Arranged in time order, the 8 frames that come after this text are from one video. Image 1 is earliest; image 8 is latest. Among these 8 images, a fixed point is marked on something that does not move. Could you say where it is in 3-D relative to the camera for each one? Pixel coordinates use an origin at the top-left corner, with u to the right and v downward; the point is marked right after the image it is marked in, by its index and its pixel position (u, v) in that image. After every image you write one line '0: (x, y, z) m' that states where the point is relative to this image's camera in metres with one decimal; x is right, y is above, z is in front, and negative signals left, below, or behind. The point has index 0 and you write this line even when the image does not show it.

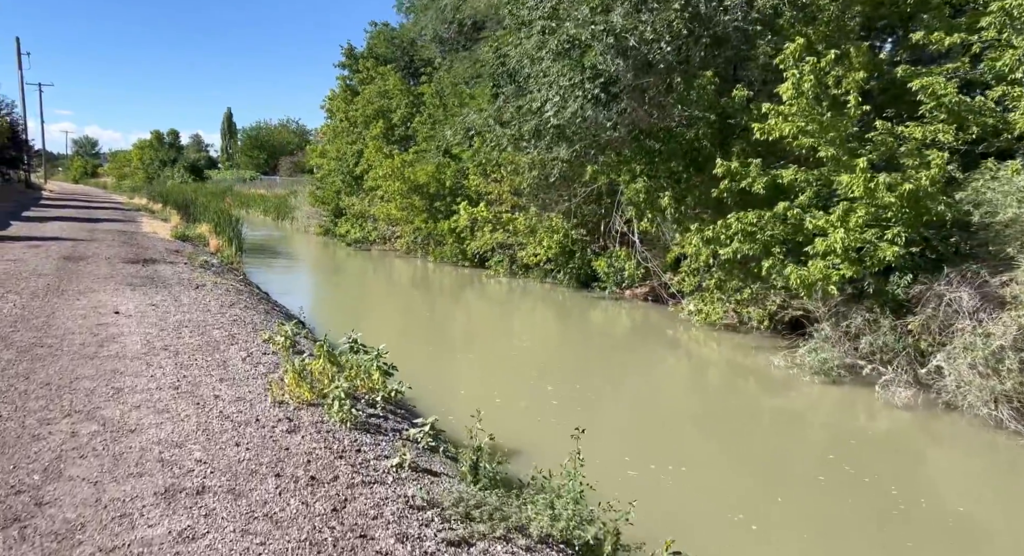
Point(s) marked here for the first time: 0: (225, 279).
0: (-4.5, 0.0, +11.6) m
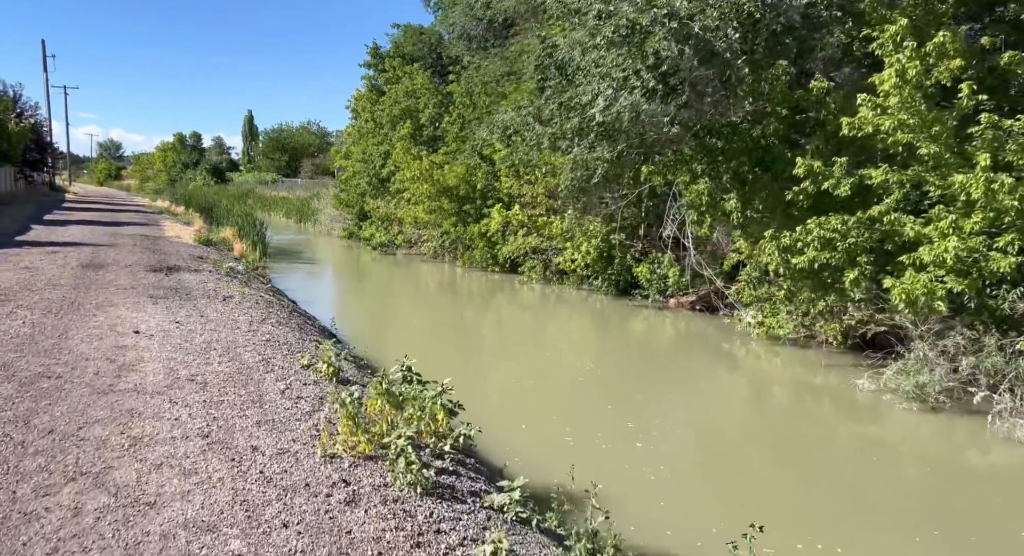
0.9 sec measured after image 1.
0: (-3.8, -0.2, +10.8) m
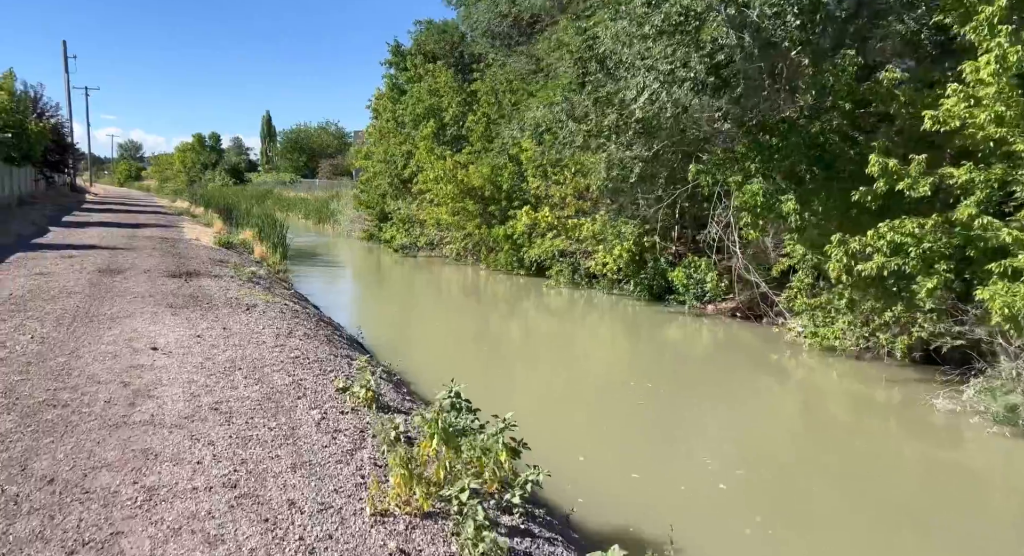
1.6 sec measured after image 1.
0: (-3.2, -0.3, +10.2) m
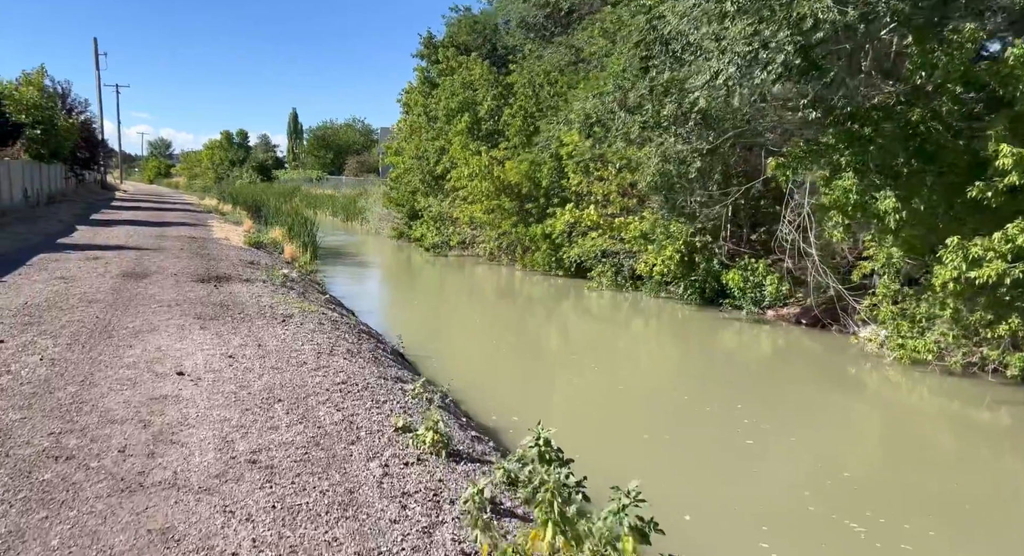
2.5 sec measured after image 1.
0: (-2.5, -0.3, +9.4) m
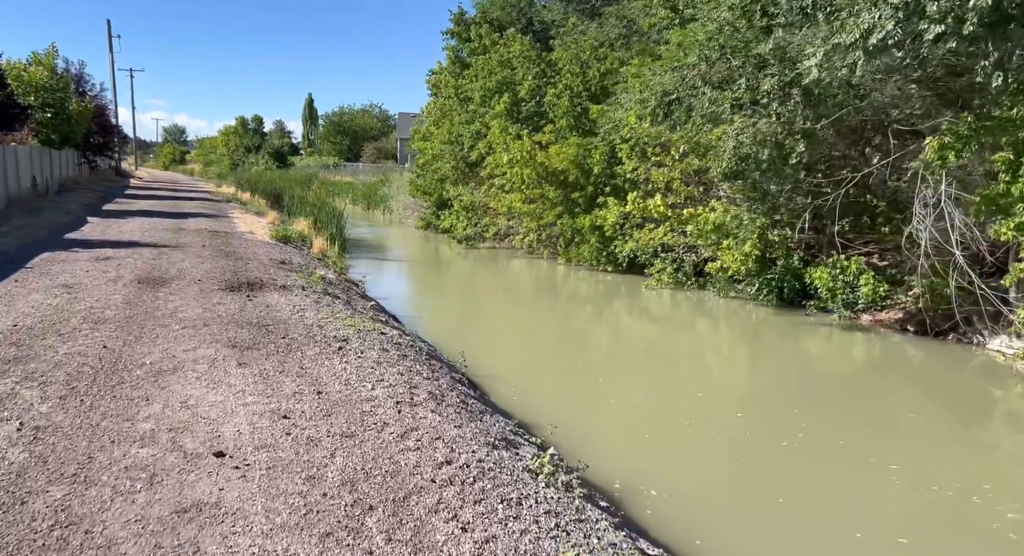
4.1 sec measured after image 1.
0: (-1.5, -0.4, +7.8) m
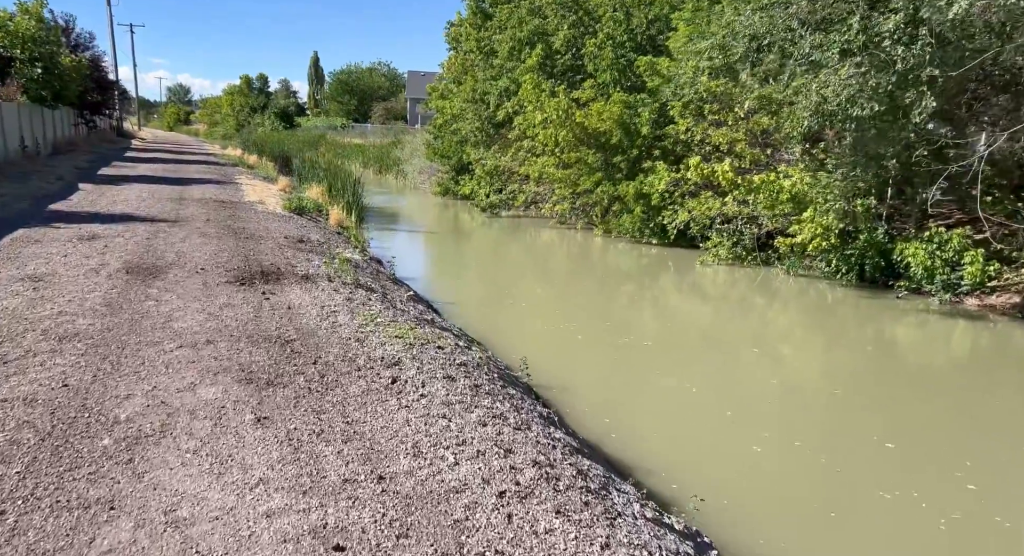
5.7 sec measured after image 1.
0: (-0.8, -0.4, +6.1) m
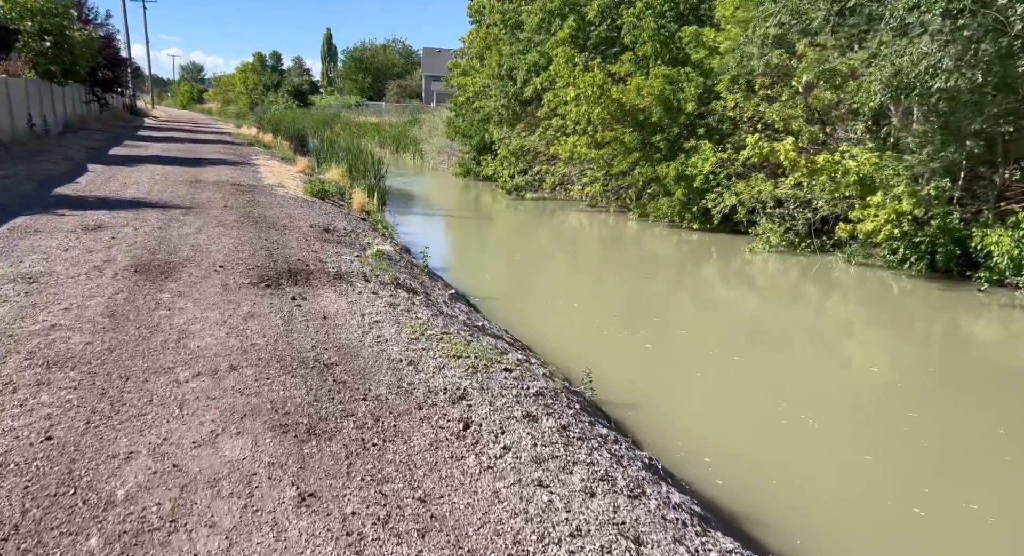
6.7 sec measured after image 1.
0: (-0.3, -0.4, +5.1) m
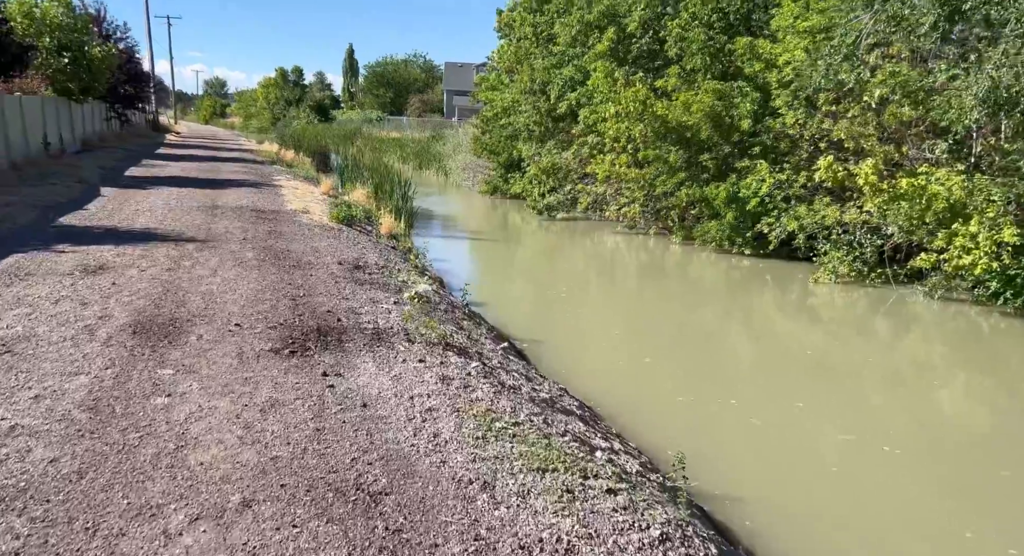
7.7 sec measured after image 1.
0: (+0.2, -0.8, +4.0) m
